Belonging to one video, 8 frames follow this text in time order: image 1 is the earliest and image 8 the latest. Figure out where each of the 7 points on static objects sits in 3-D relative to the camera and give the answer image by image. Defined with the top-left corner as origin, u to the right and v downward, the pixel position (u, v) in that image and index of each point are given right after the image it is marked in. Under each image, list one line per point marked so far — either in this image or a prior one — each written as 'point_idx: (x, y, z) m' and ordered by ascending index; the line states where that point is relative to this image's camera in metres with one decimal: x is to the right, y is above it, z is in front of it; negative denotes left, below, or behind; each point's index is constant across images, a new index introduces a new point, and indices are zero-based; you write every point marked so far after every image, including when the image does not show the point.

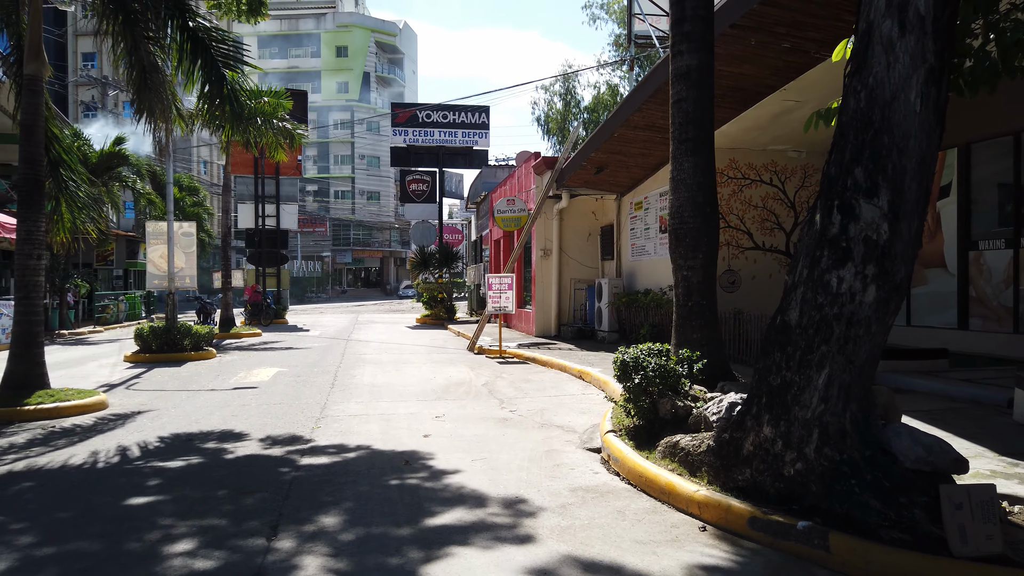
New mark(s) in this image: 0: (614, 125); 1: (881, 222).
0: (+1.8, +2.9, +14.0) m
1: (+2.0, +0.4, +4.3) m
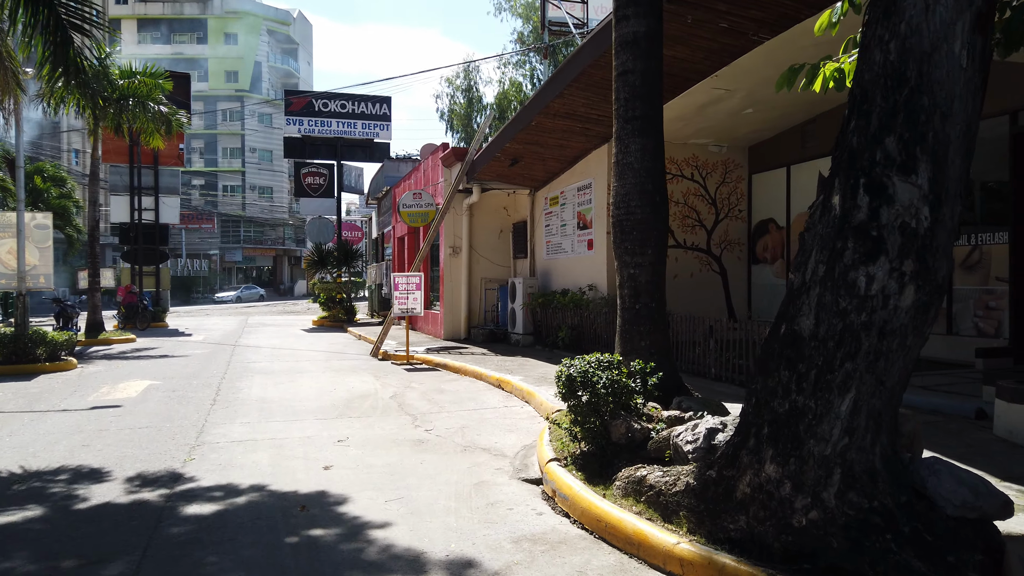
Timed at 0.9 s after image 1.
0: (+0.3, +2.9, +13.0) m
1: (+1.8, +0.4, +3.4) m
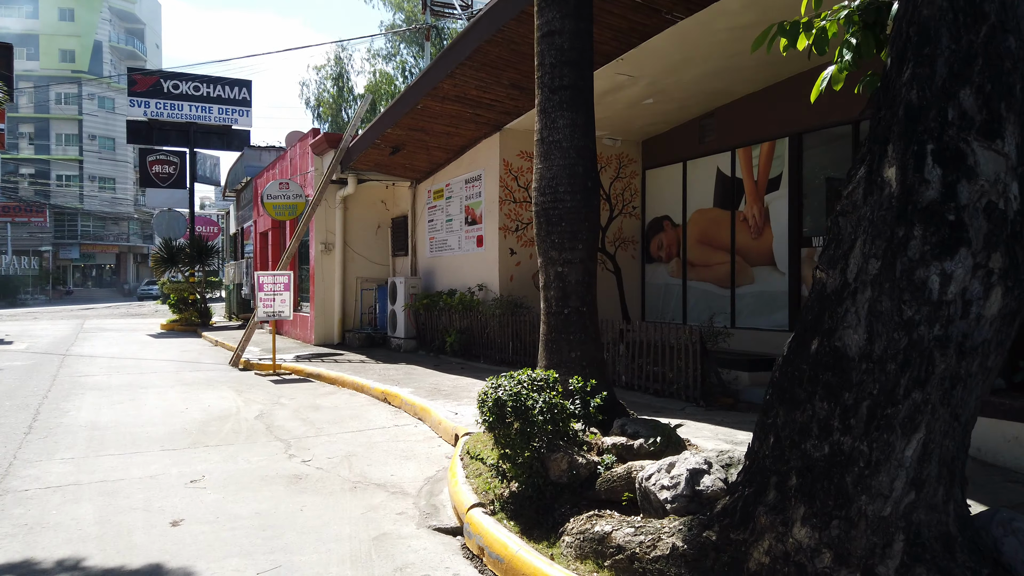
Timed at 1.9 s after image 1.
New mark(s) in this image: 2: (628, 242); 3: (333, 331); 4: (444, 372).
0: (-1.4, +2.9, +11.7) m
1: (+1.6, +0.4, +2.5) m
2: (+2.2, +0.8, +14.2) m
3: (-3.7, -0.9, +16.2) m
4: (-1.0, -1.2, +11.6) m
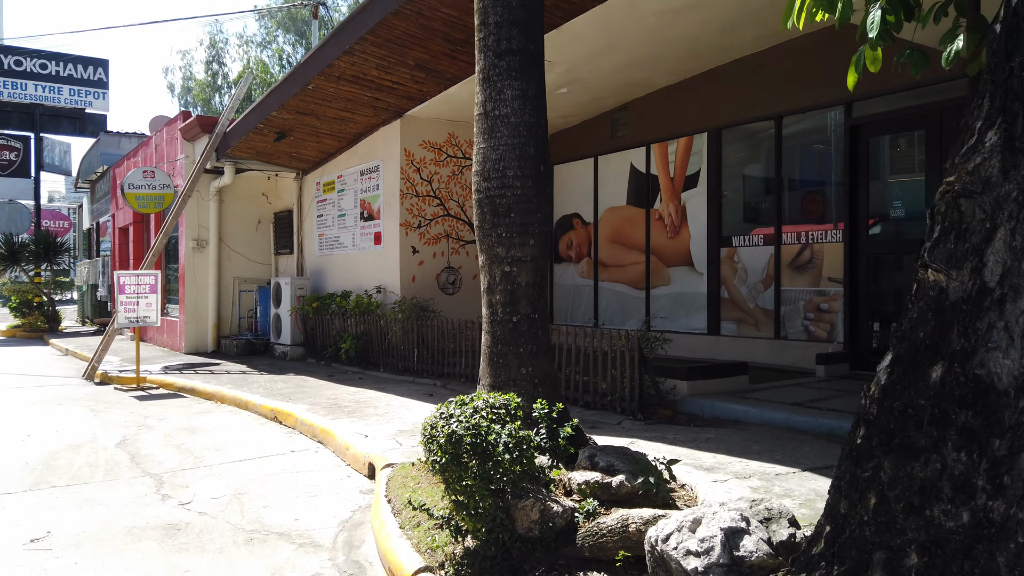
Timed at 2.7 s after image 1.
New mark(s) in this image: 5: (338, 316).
0: (-2.8, +2.9, +10.5) m
1: (+1.7, +0.3, +1.9) m
2: (+0.4, +0.8, +13.5) m
3: (-5.7, -0.9, +14.5) m
4: (-2.3, -1.3, +10.4) m
5: (-2.7, -0.4, +12.2) m
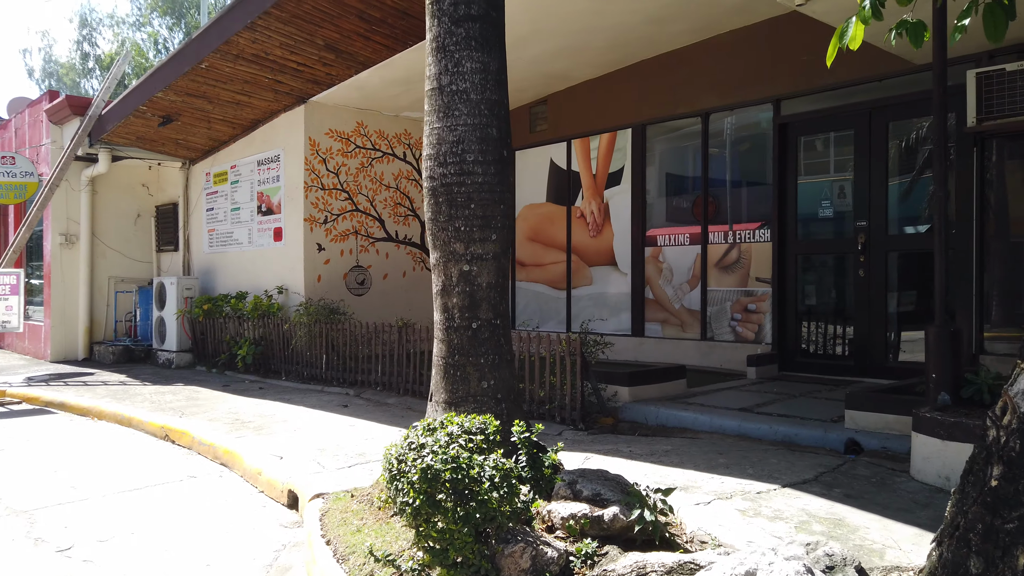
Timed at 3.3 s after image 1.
0: (-3.8, +2.9, +9.4) m
1: (+1.9, +0.3, +1.6) m
2: (-1.0, +0.8, +12.8) m
3: (-7.3, -0.9, +13.0) m
4: (-3.3, -1.3, +9.4) m
5: (-4.0, -0.4, +11.1) m
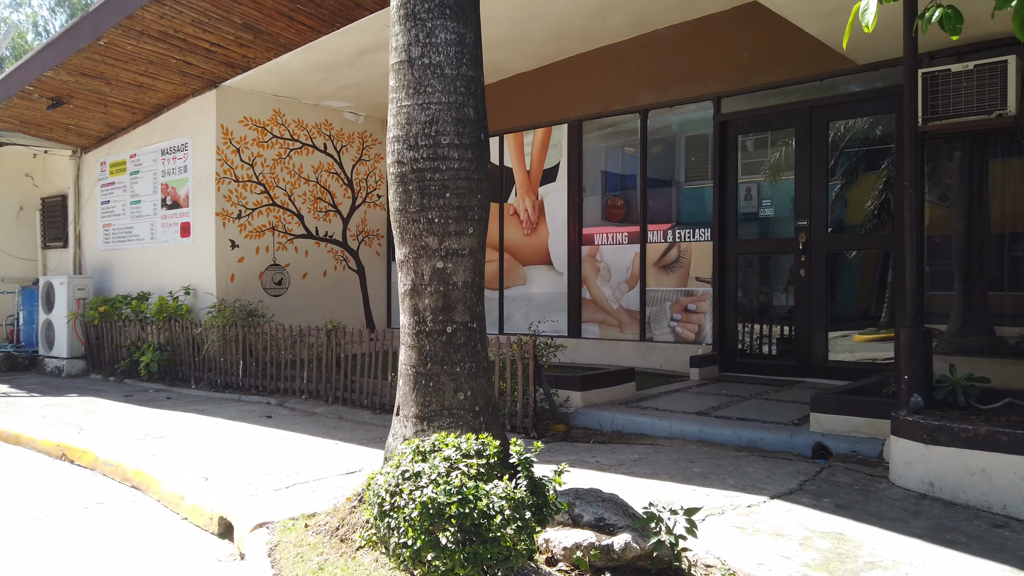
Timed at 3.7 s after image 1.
0: (-4.5, +2.9, +8.5) m
1: (+2.1, +0.3, +1.4) m
2: (-2.2, +0.8, +12.2) m
3: (-8.4, -0.9, +11.6) m
4: (-4.0, -1.3, +8.5) m
5: (-4.9, -0.4, +10.1) m
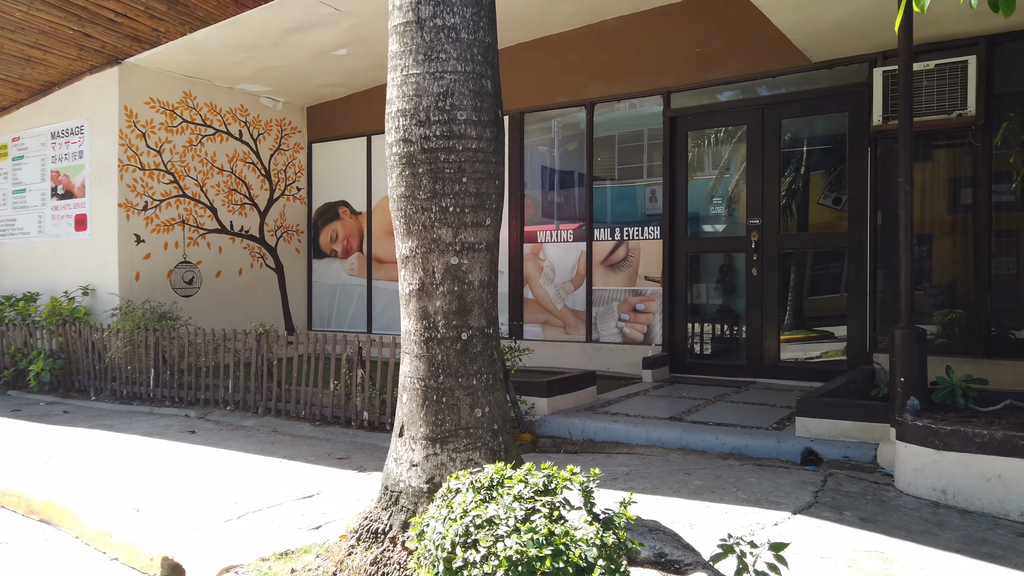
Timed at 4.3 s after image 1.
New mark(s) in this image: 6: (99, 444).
0: (-5.1, +2.9, +7.4) m
1: (+2.4, +0.3, +1.2) m
2: (-3.3, +0.8, +11.4) m
3: (-9.3, -0.9, +9.9) m
4: (-4.6, -1.3, +7.5) m
5: (-5.7, -0.4, +9.0) m
6: (-3.3, -1.2, +6.1) m
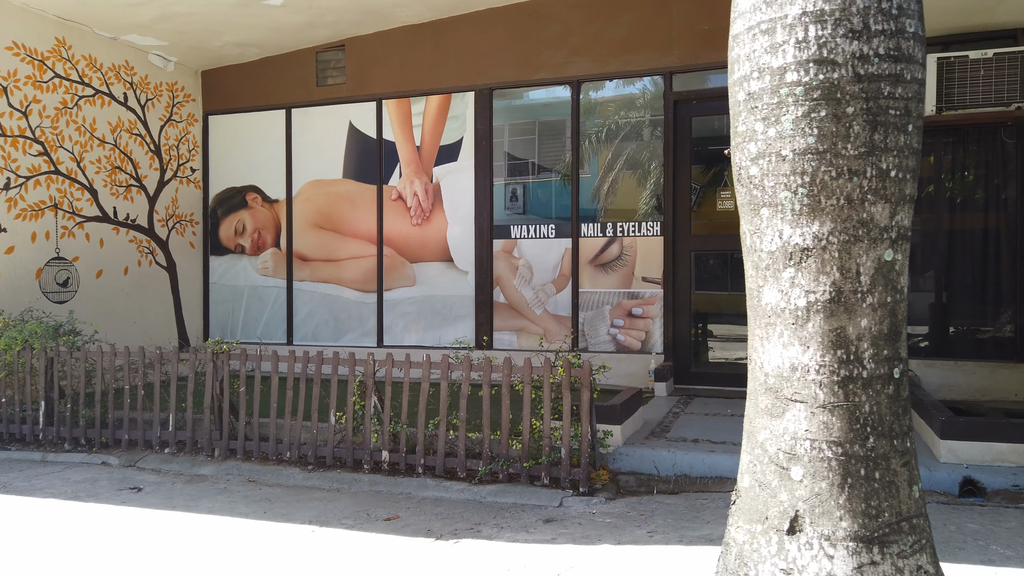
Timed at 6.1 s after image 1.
0: (-4.8, +2.9, +5.1) m
1: (+3.9, +0.3, +0.8) m
2: (-3.9, +0.8, +9.3) m
3: (-9.5, -1.0, +6.5) m
4: (-4.3, -1.3, +5.3) m
5: (-5.7, -0.5, +6.4) m
6: (-2.7, -1.3, +4.2) m
